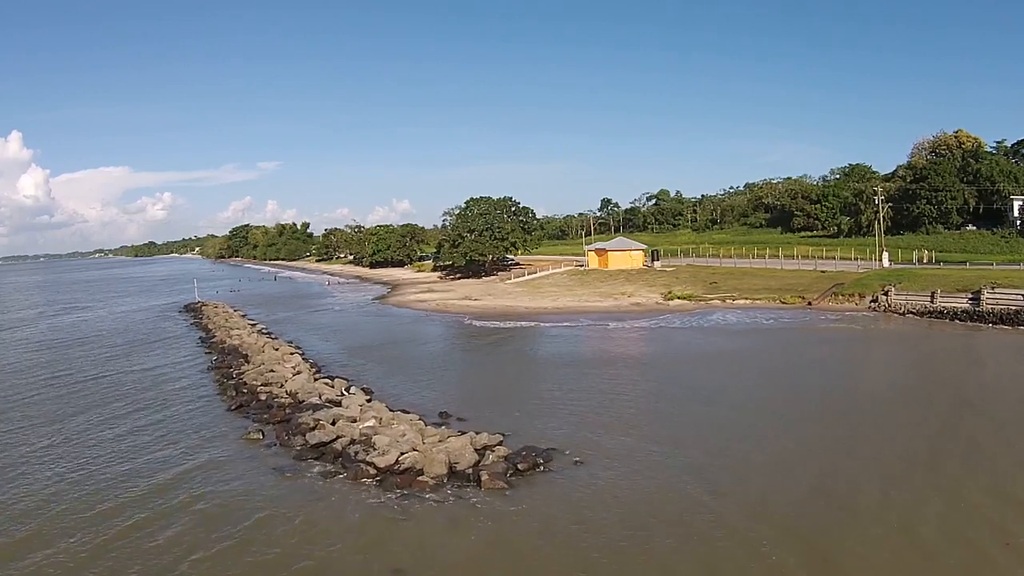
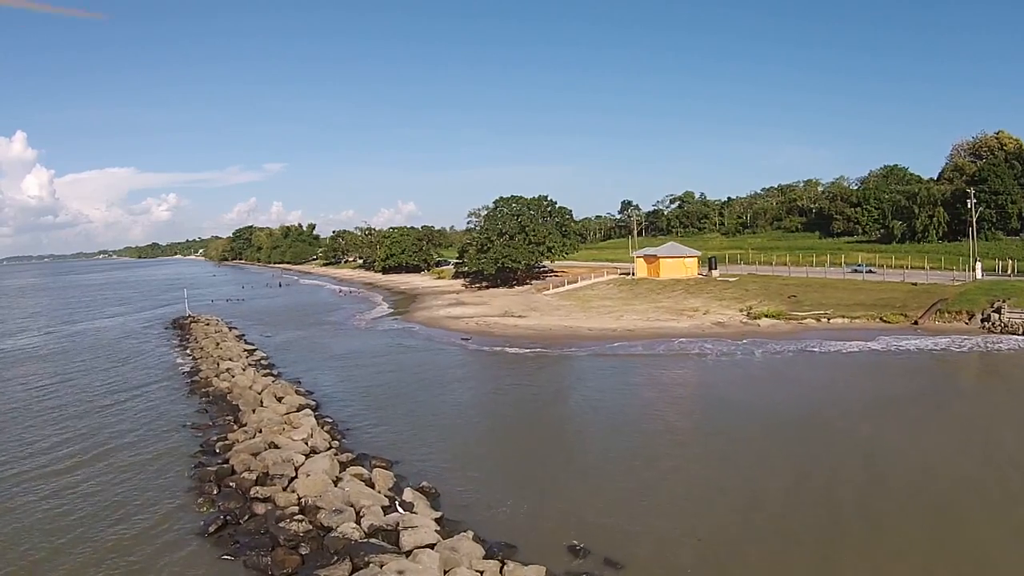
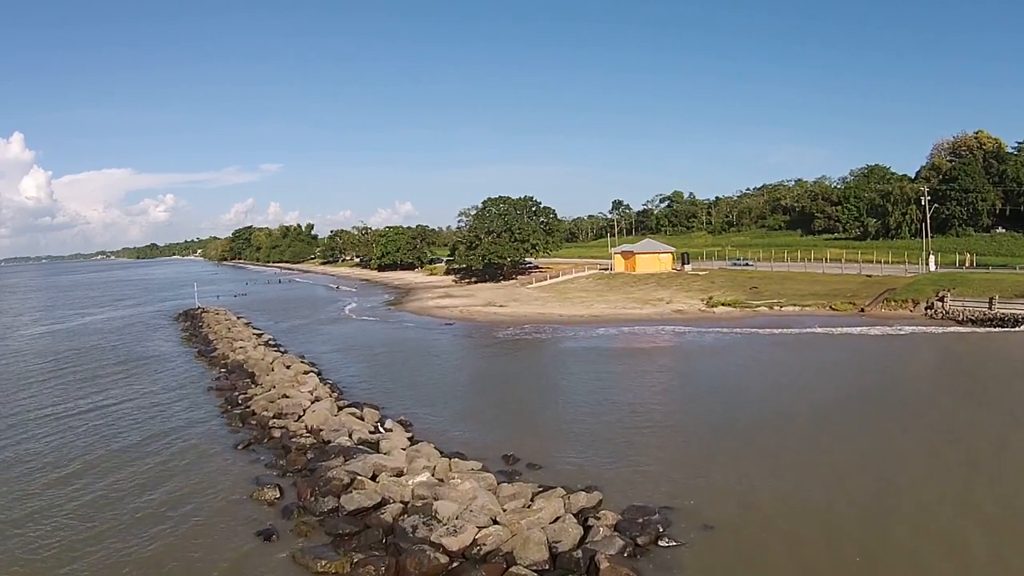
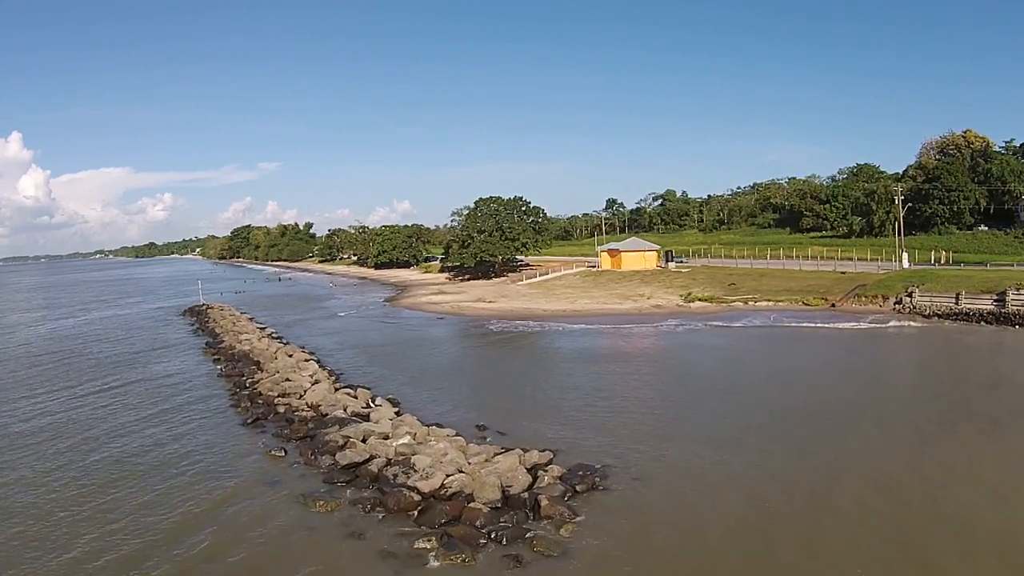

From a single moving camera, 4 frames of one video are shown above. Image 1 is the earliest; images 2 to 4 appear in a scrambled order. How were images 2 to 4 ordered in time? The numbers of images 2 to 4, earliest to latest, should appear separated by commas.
4, 3, 2
